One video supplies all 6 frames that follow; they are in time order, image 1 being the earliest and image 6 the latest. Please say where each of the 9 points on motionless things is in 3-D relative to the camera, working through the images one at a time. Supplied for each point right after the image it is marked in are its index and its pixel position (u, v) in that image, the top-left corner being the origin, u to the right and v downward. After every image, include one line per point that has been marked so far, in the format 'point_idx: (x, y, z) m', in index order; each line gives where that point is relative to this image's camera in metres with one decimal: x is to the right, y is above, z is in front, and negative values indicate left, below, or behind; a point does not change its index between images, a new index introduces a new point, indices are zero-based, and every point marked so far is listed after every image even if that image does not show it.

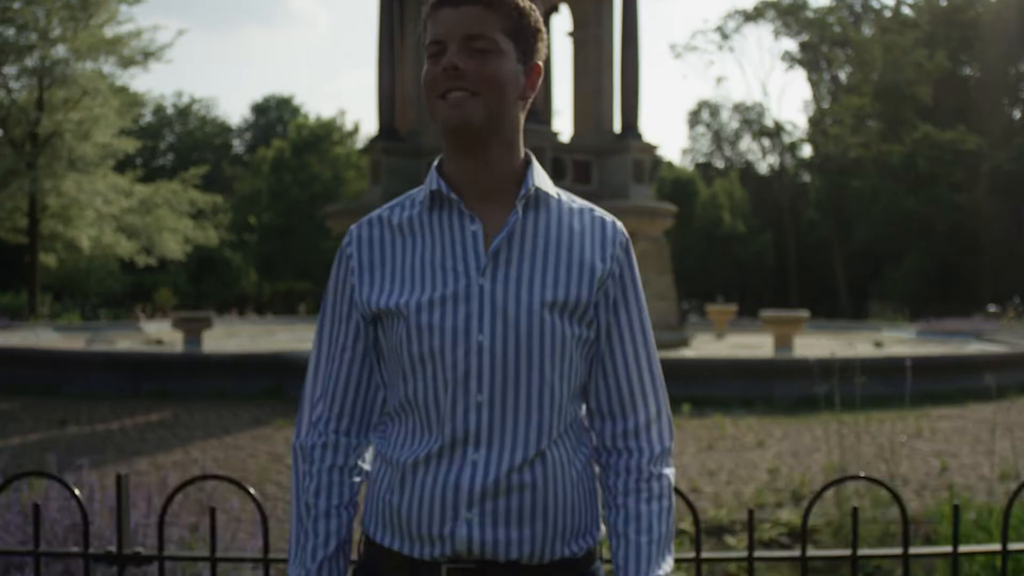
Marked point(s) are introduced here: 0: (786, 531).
0: (+1.1, -1.0, +5.6) m
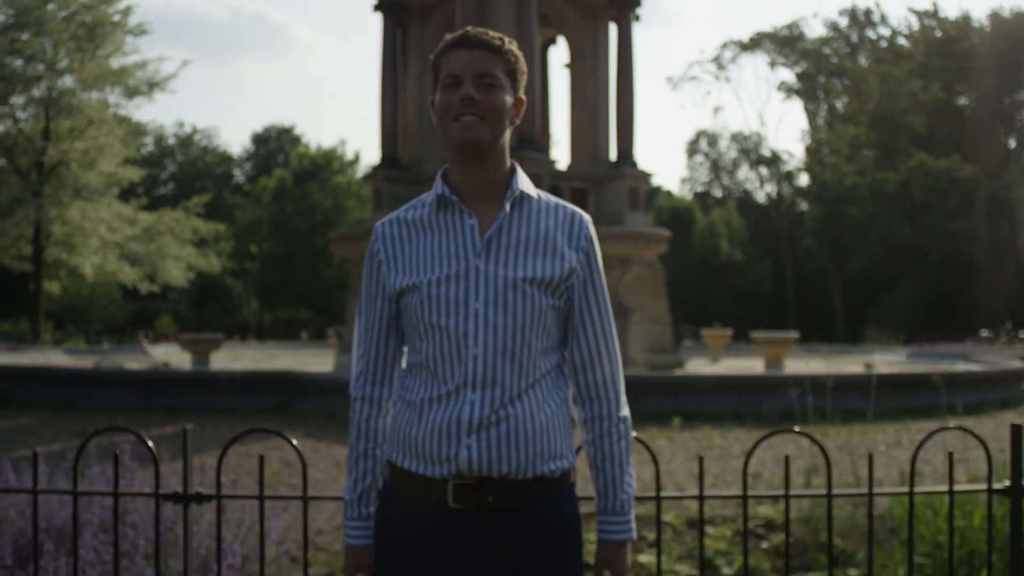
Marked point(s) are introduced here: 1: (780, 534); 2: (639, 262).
0: (+1.1, -1.0, +6.1) m
1: (+1.1, -1.0, +5.8) m
2: (+1.5, +0.3, +17.0) m
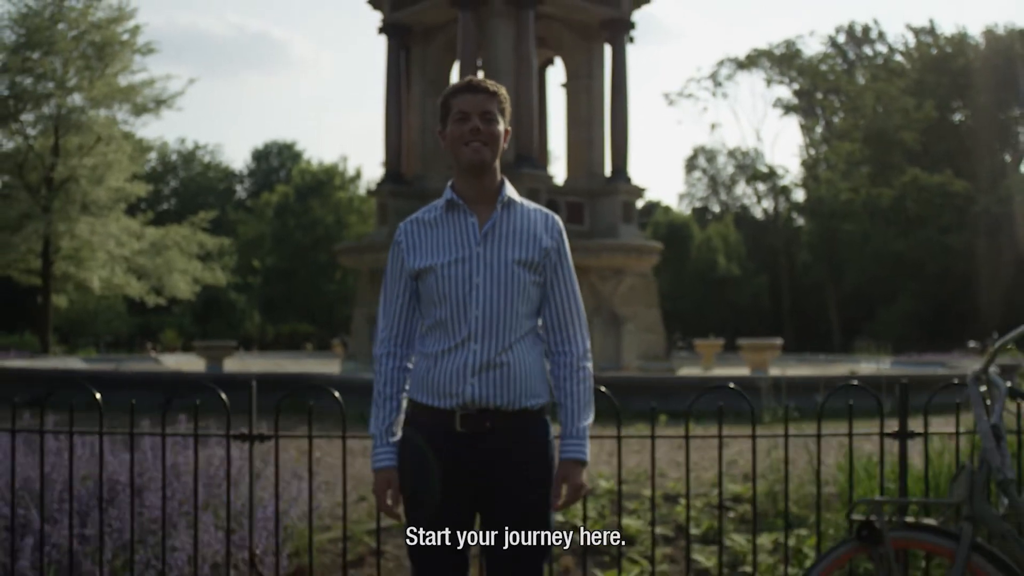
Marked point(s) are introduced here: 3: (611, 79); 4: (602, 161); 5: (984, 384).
0: (+1.1, -1.0, +6.9) m
1: (+1.1, -1.0, +6.6) m
2: (+1.5, +0.2, +17.8) m
3: (+1.3, +2.8, +19.2) m
4: (+1.2, +1.7, +19.1) m
5: (+1.2, -0.2, +3.6) m
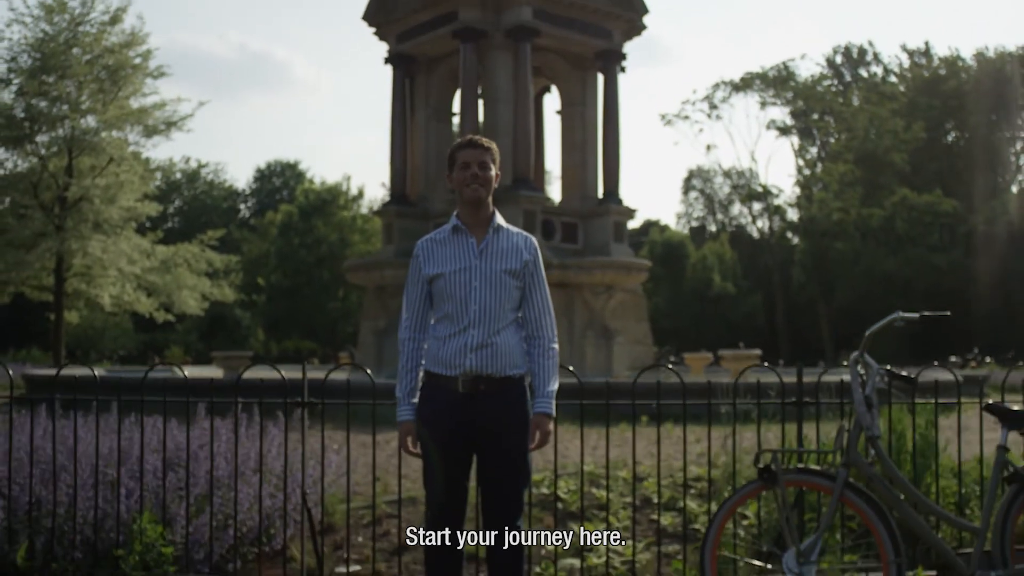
0: (+1.0, -1.1, +8.1) m
1: (+1.1, -1.1, +7.8) m
2: (+1.5, 0.0, +19.1) m
3: (+1.3, +2.6, +20.5) m
4: (+1.2, +1.5, +20.4) m
5: (+1.2, -0.3, +4.9) m
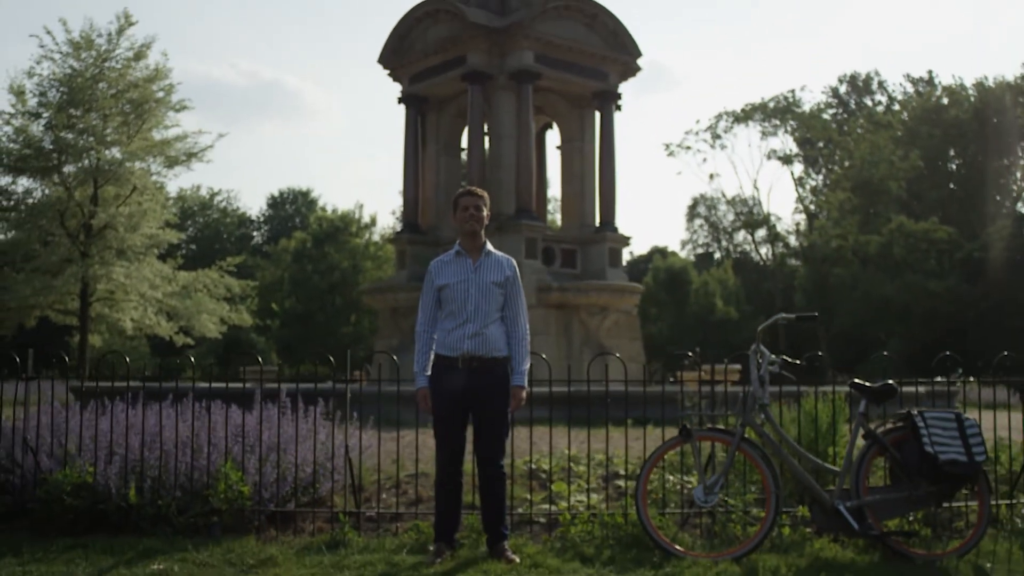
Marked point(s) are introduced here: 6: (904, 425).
0: (+1.0, -1.2, +9.8) m
1: (+1.0, -1.2, +9.5) m
2: (+1.5, -0.3, +20.8) m
3: (+1.4, +2.3, +22.2) m
4: (+1.2, +1.2, +22.1) m
5: (+1.1, -0.3, +6.6) m
6: (+1.8, -0.6, +6.4) m
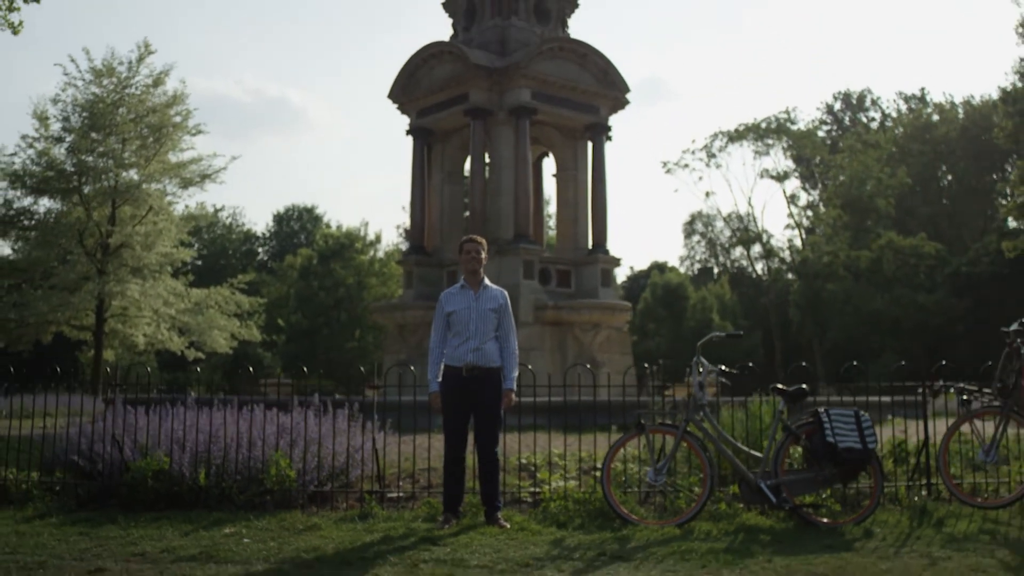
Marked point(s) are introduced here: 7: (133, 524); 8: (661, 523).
0: (+0.9, -1.4, +11.5) m
1: (+1.0, -1.3, +11.3) m
2: (+1.5, -0.6, +22.5) m
3: (+1.4, +2.0, +24.0) m
4: (+1.2, +0.9, +23.8) m
5: (+1.1, -0.4, +8.3) m
6: (+1.7, -0.8, +8.1) m
7: (-2.1, -1.3, +8.0) m
8: (+0.8, -1.3, +7.8) m
